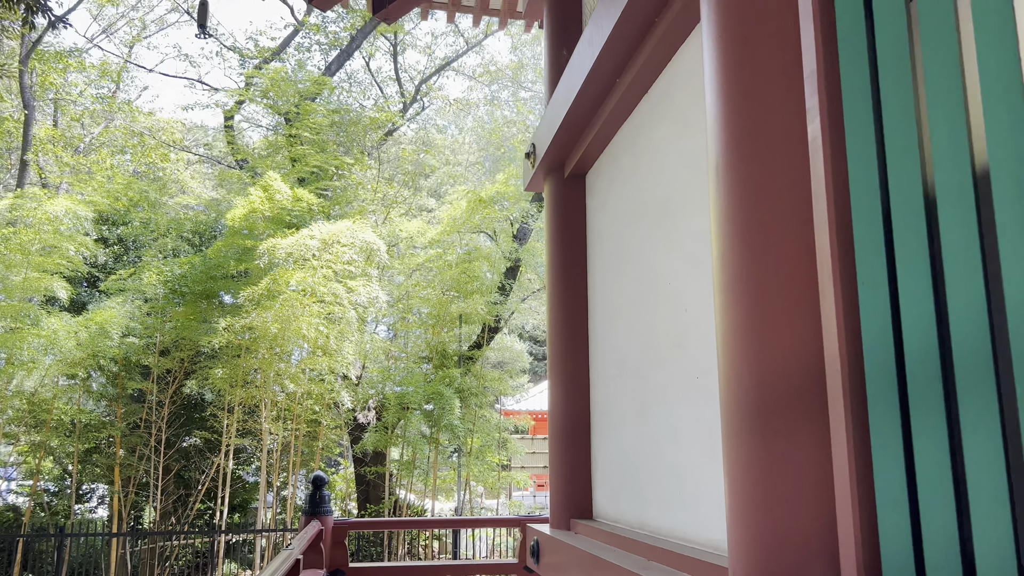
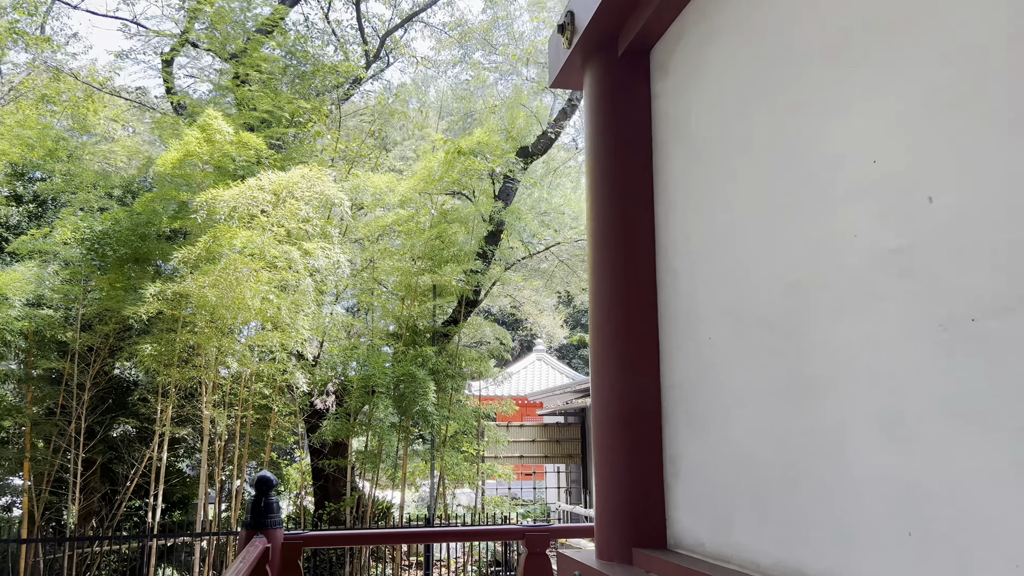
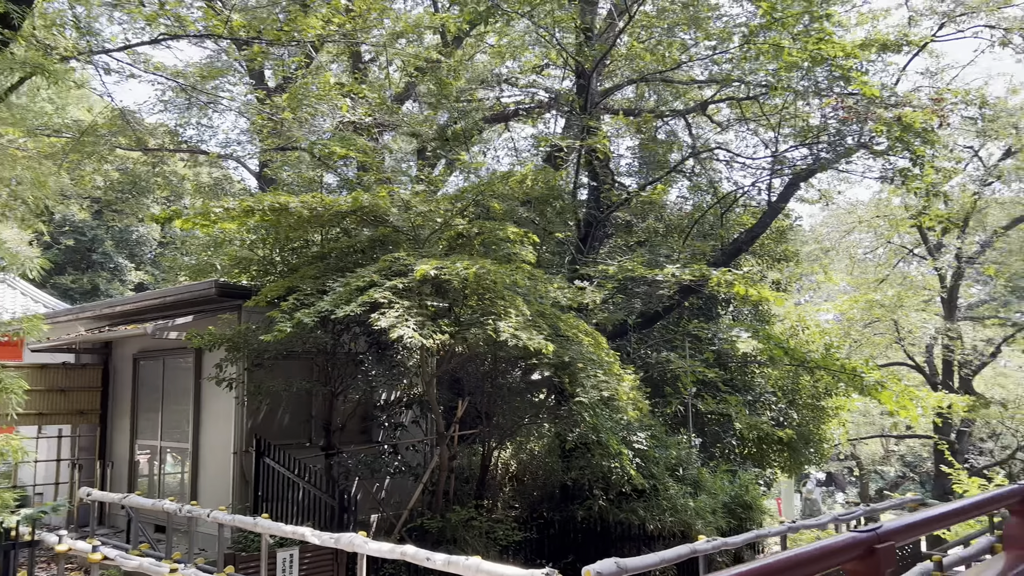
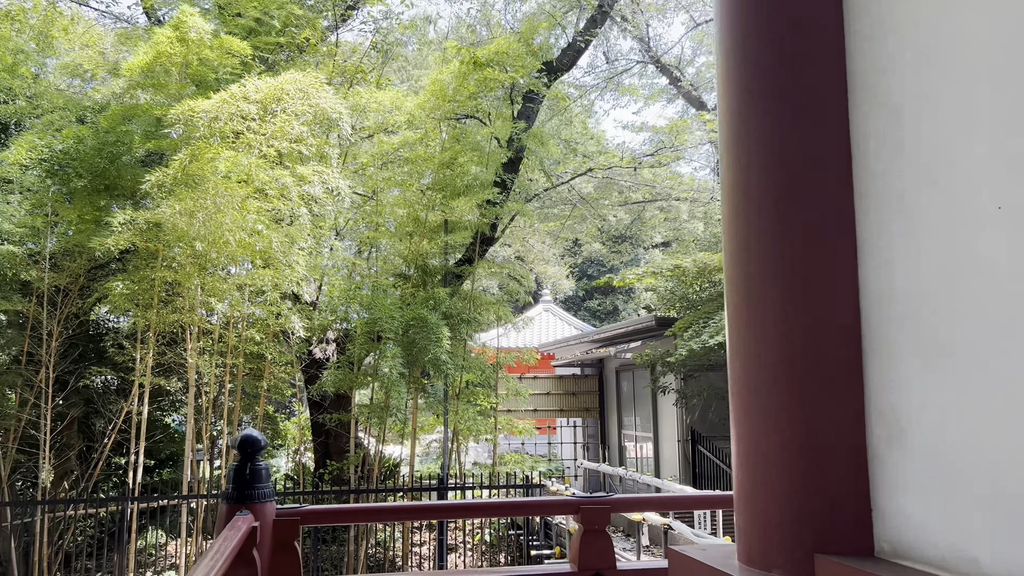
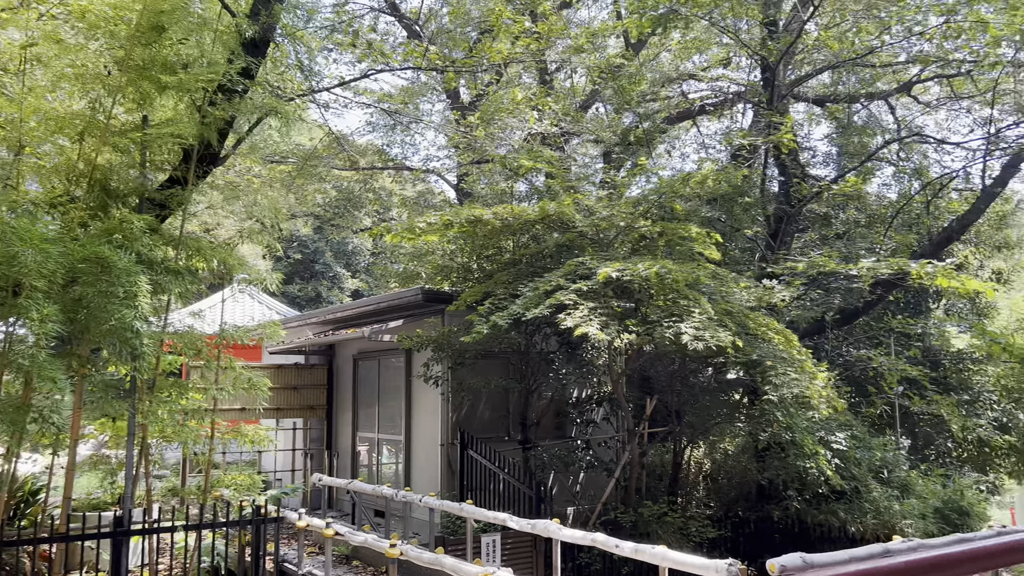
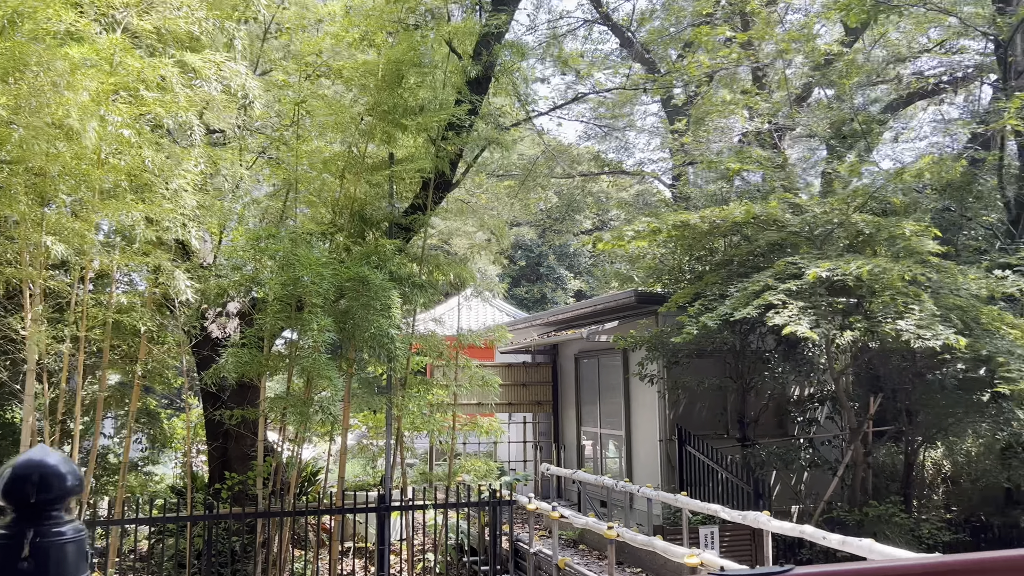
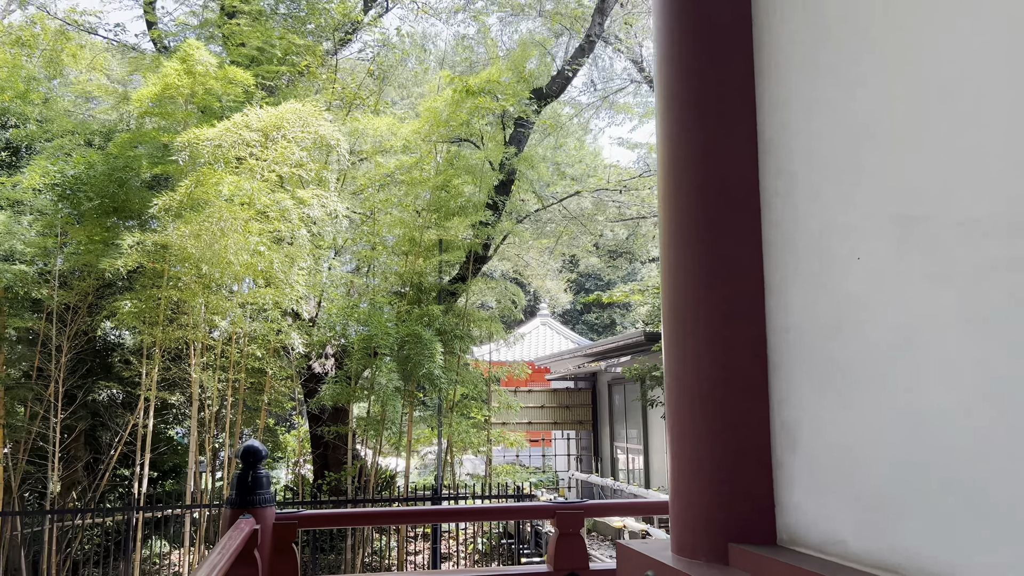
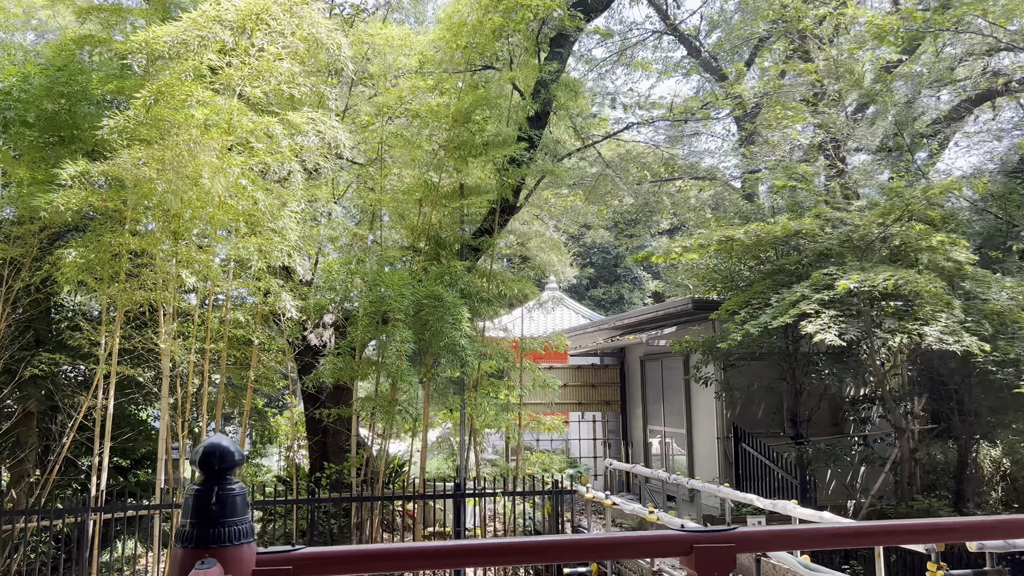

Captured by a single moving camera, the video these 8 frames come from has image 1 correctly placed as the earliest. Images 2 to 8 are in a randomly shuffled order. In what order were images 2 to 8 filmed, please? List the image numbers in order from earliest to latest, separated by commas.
2, 7, 4, 8, 6, 5, 3
